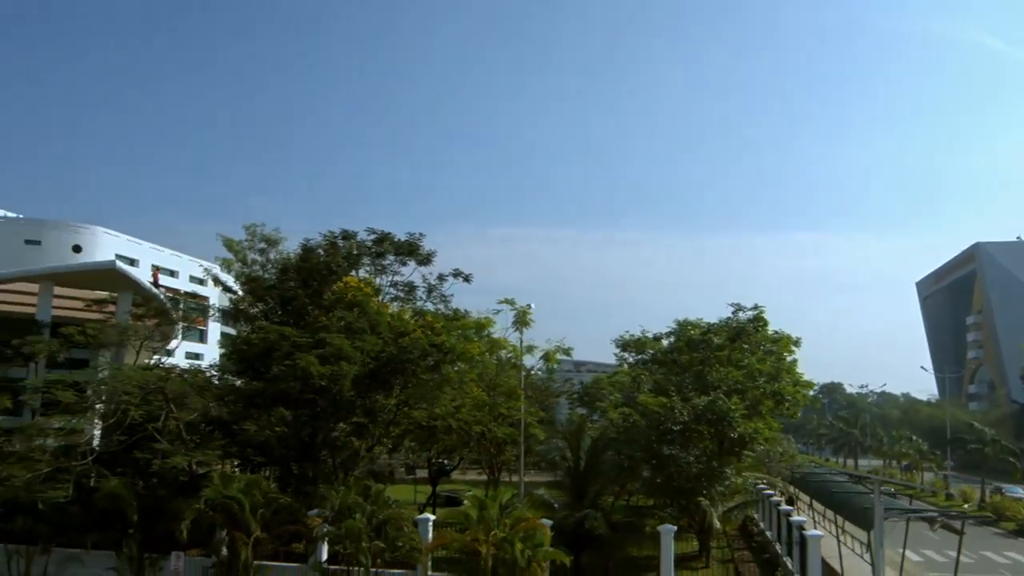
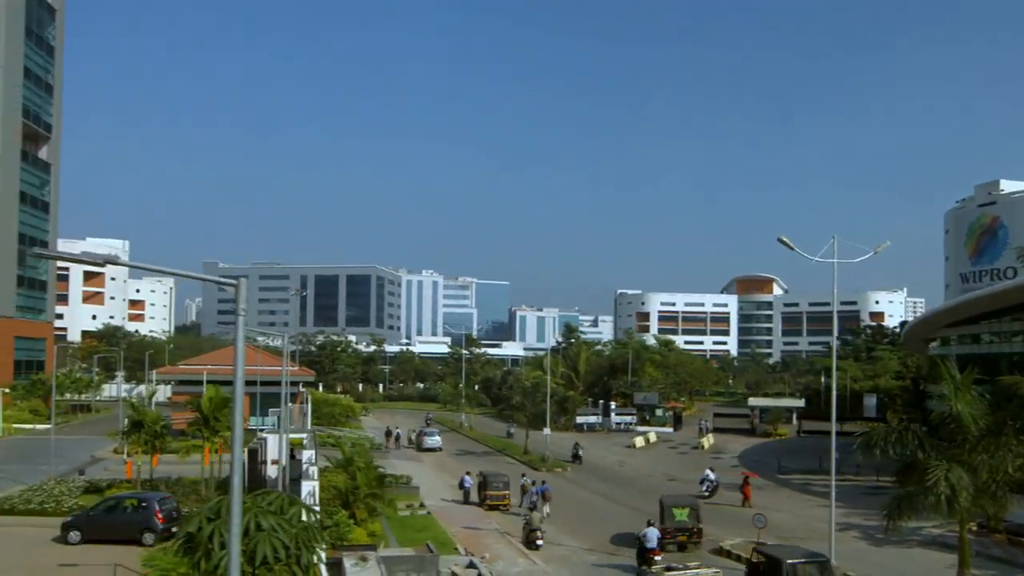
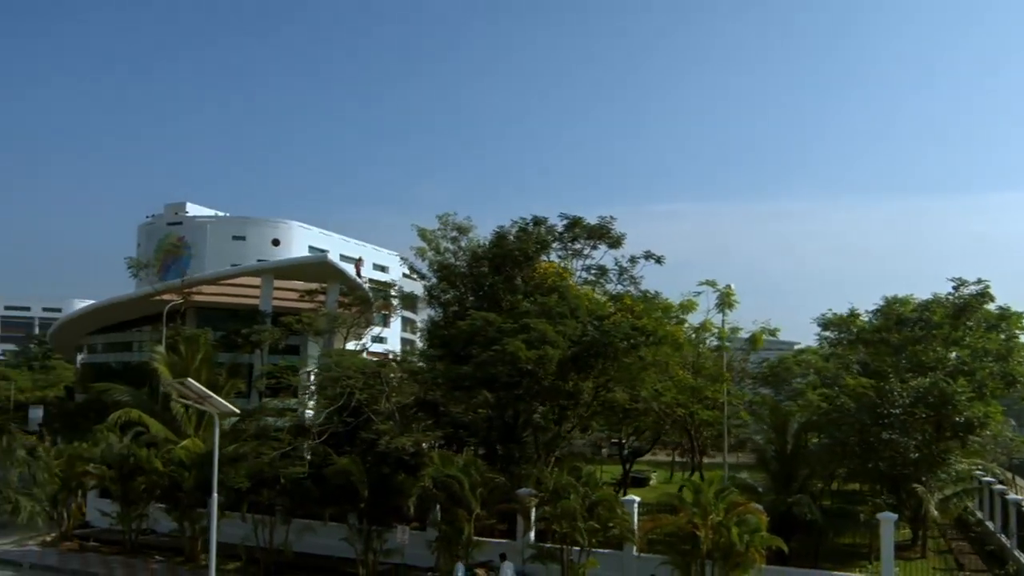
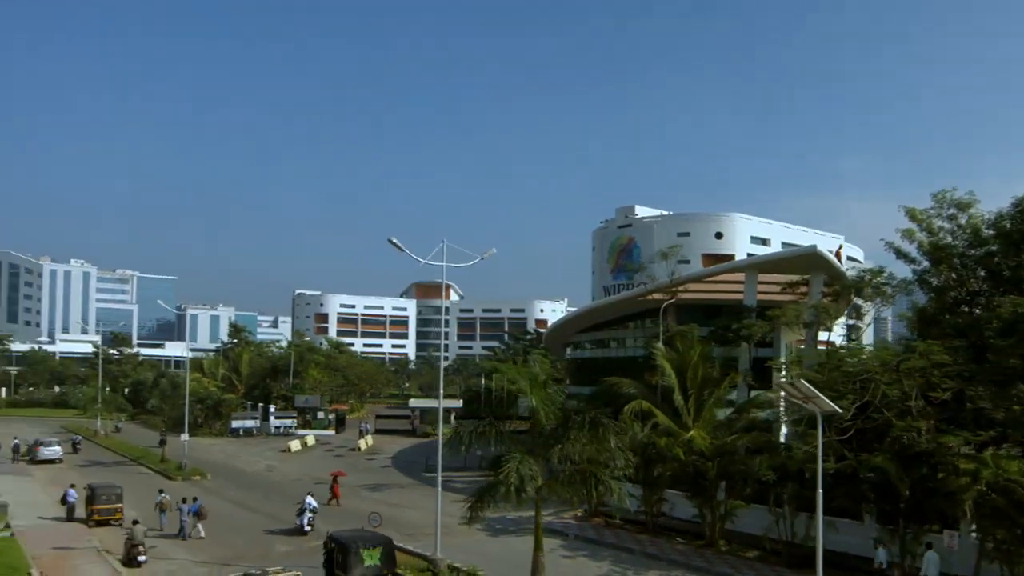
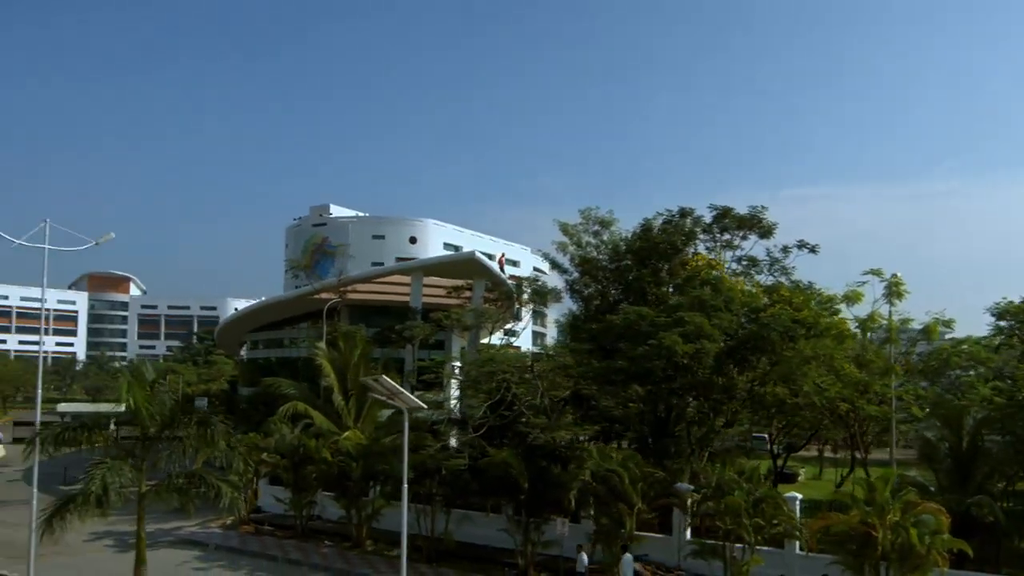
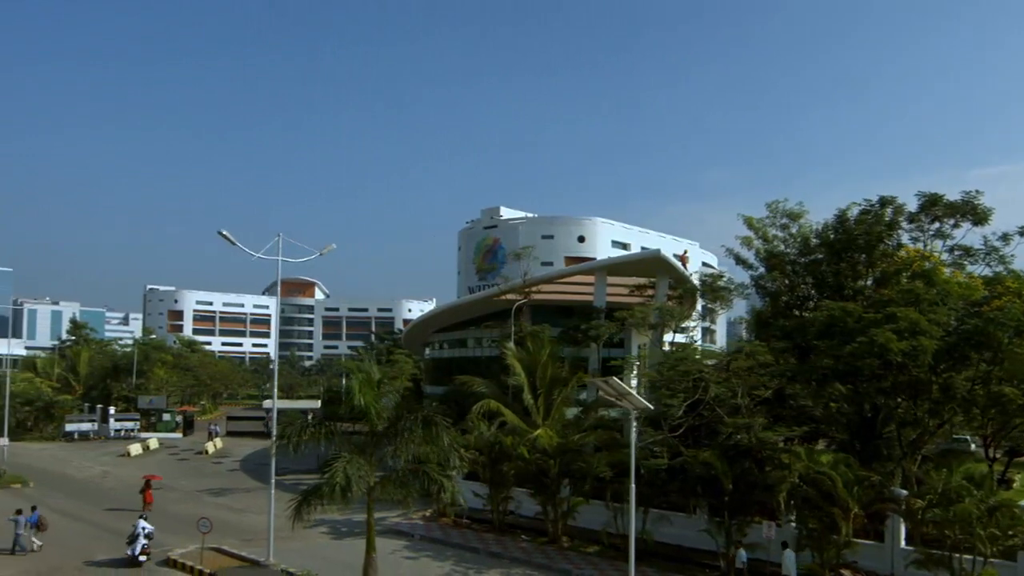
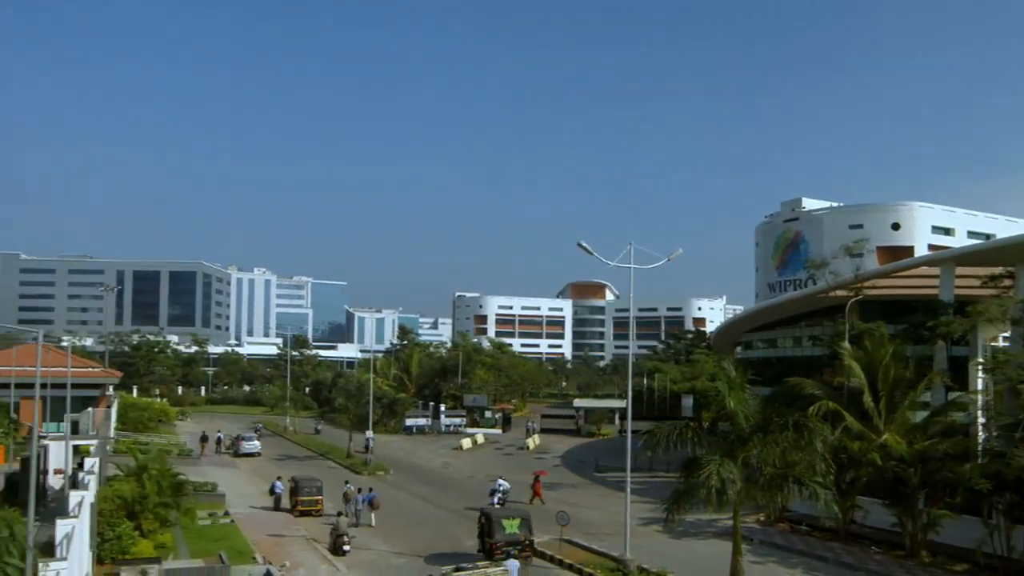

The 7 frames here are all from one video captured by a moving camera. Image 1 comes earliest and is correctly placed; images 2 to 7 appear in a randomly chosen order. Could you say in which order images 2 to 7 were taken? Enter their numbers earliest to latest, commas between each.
3, 5, 6, 4, 7, 2
